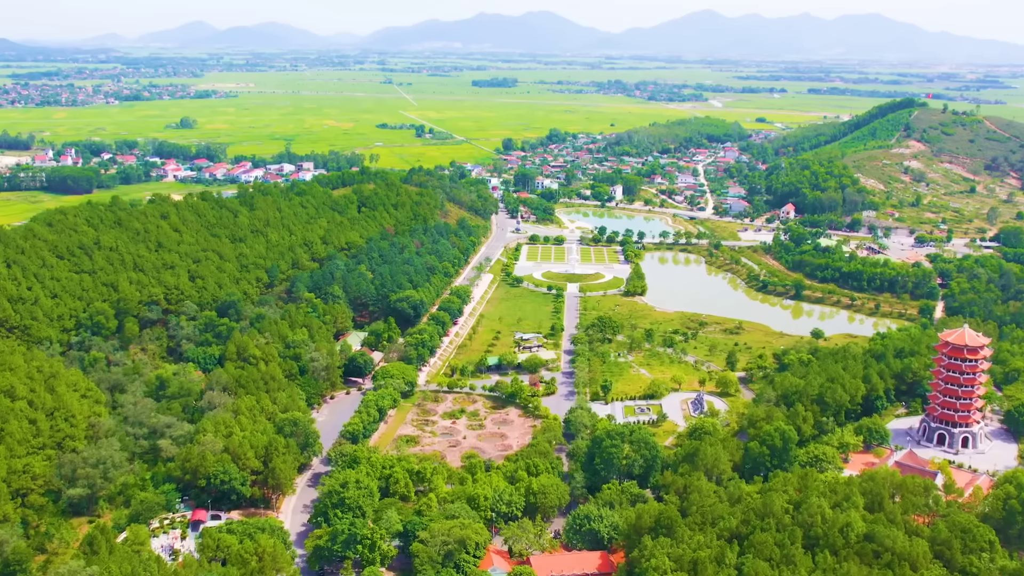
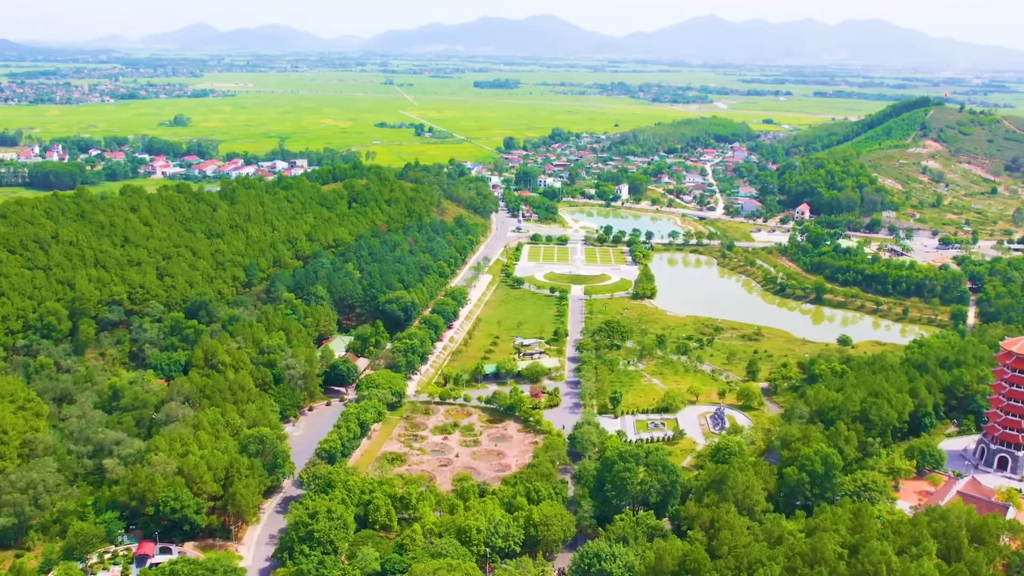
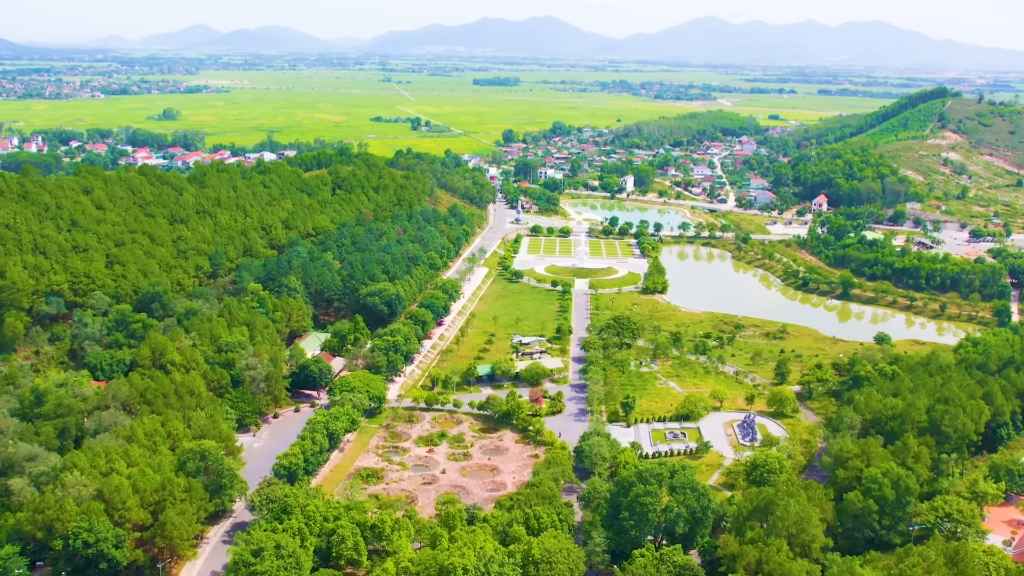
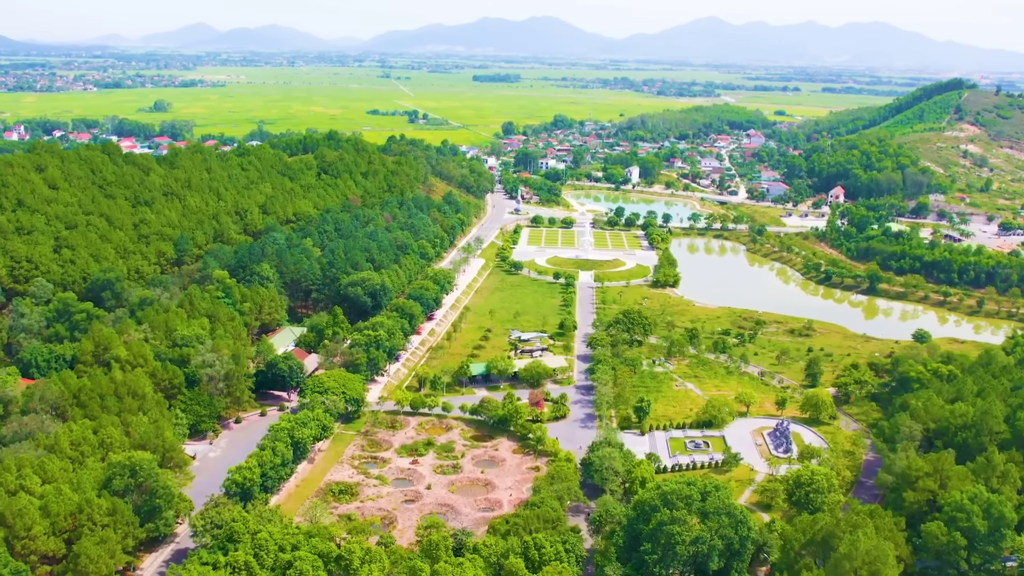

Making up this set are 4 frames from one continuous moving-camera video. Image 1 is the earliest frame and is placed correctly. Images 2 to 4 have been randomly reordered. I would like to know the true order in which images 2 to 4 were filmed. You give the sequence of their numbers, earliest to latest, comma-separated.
2, 3, 4
